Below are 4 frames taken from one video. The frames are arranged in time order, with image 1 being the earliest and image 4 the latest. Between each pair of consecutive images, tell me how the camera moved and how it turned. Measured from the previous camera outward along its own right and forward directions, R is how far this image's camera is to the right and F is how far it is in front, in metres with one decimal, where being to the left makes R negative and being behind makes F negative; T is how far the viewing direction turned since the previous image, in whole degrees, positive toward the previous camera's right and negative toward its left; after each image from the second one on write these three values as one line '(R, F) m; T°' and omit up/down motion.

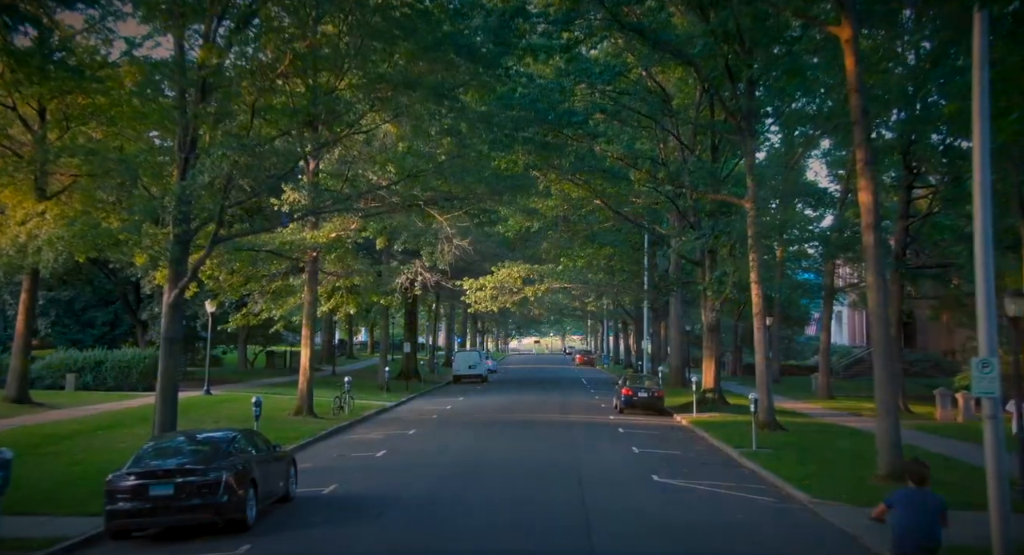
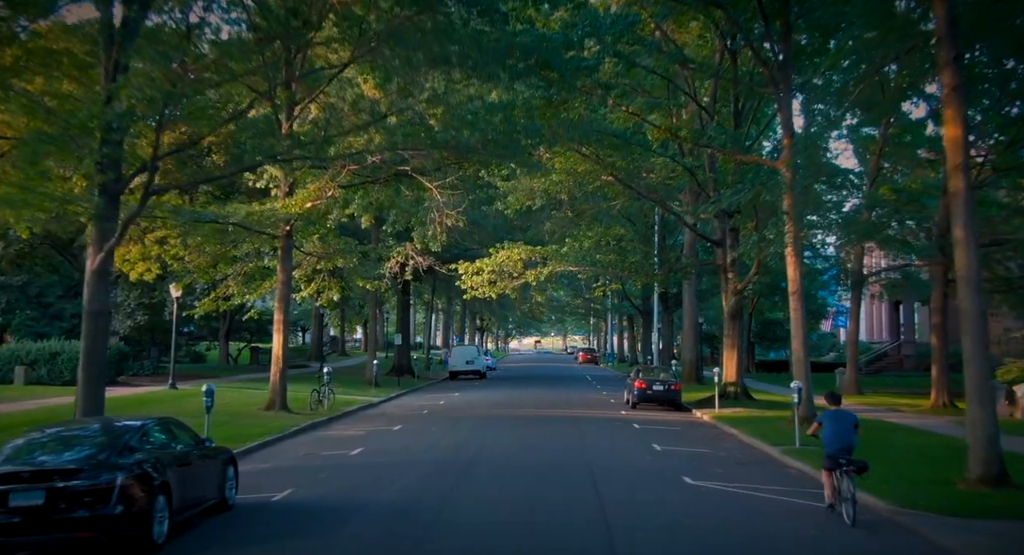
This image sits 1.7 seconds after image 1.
(0.0, +2.9) m; 0°
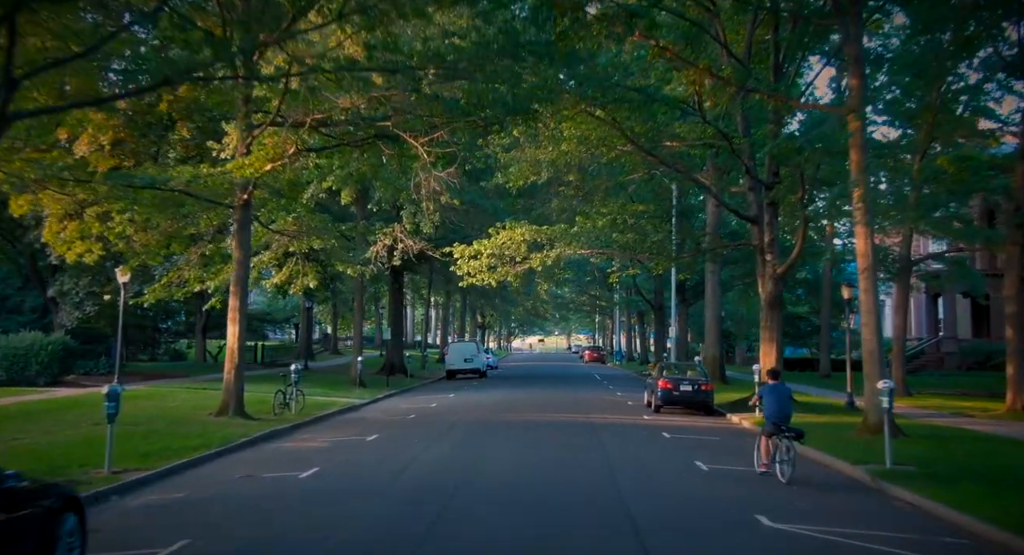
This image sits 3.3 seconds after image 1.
(0.0, +3.8) m; 0°
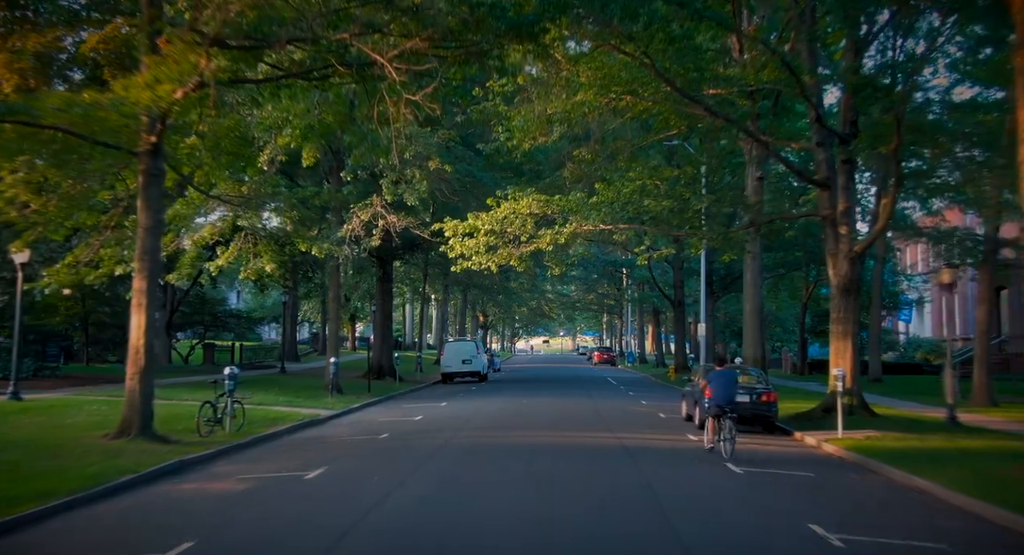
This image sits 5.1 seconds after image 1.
(0.0, +4.9) m; 0°
